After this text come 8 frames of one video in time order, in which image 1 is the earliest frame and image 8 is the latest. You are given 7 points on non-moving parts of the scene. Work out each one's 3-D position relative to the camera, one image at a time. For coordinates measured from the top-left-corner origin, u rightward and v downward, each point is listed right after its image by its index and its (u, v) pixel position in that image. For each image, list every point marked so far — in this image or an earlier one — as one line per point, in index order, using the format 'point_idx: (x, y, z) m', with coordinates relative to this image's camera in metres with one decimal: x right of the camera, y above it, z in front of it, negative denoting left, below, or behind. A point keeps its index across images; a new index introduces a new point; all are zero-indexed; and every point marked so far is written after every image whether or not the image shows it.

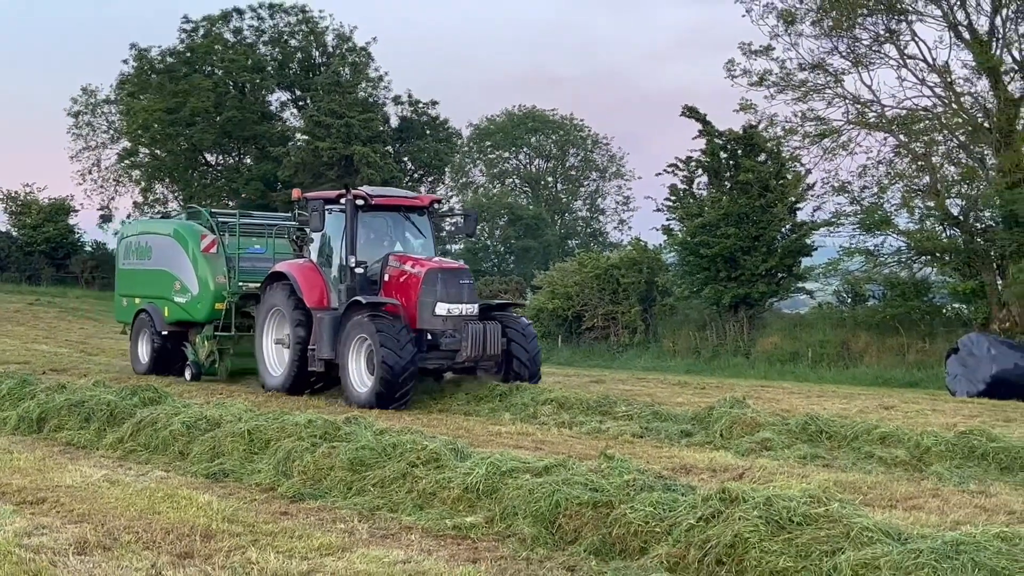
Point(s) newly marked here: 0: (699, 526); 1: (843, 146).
0: (+0.7, -1.0, +5.3) m
1: (+3.9, +1.4, +15.6) m
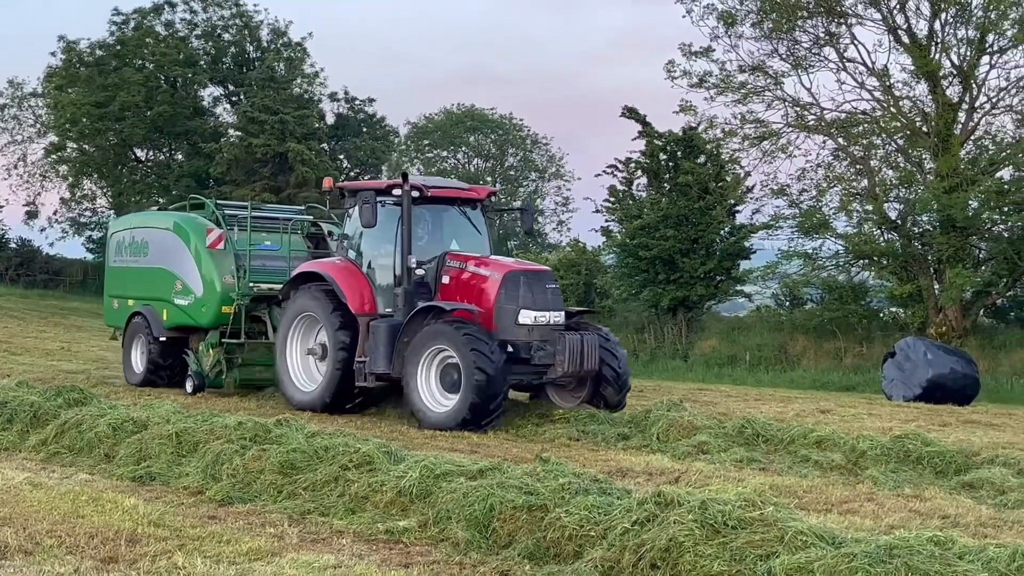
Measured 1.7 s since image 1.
0: (+0.5, -1.0, +5.3) m
1: (+3.2, +1.3, +15.6) m
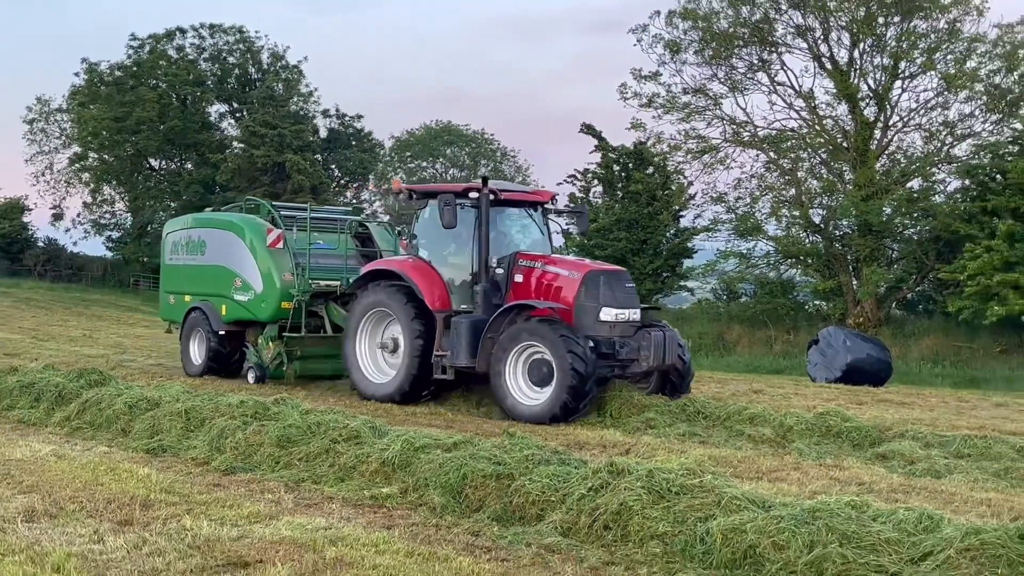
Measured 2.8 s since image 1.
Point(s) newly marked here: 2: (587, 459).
0: (+0.3, -1.0, +6.2) m
1: (+2.7, +1.5, +16.6) m
2: (+0.4, -0.9, +7.1) m
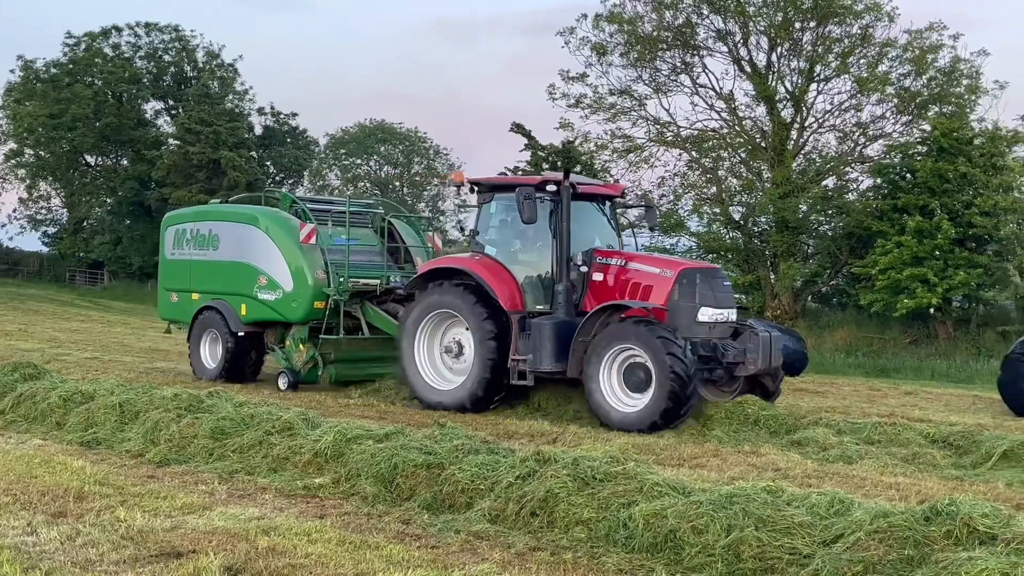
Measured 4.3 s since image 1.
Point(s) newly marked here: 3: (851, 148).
0: (0.0, -1.0, +6.4) m
1: (+1.7, +1.7, +16.9) m
2: (0.0, -0.9, +7.3) m
3: (+4.3, +1.8, +17.0) m
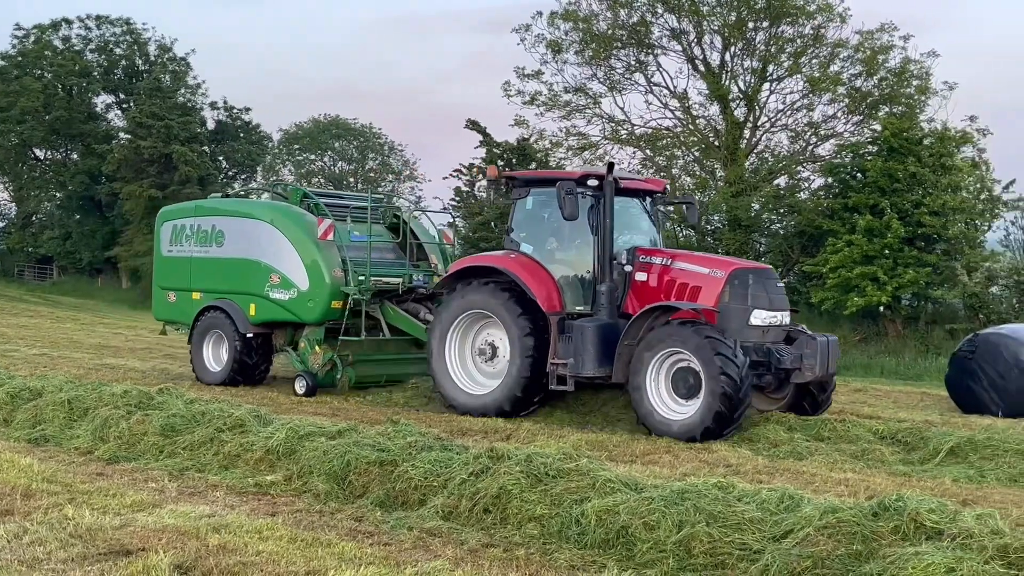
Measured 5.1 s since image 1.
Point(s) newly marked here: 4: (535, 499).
0: (-0.2, -0.9, +6.4) m
1: (+1.1, +1.7, +17.0) m
2: (-0.2, -0.9, +7.3) m
3: (+3.7, +1.8, +17.1) m
4: (+0.1, -1.0, +6.0) m
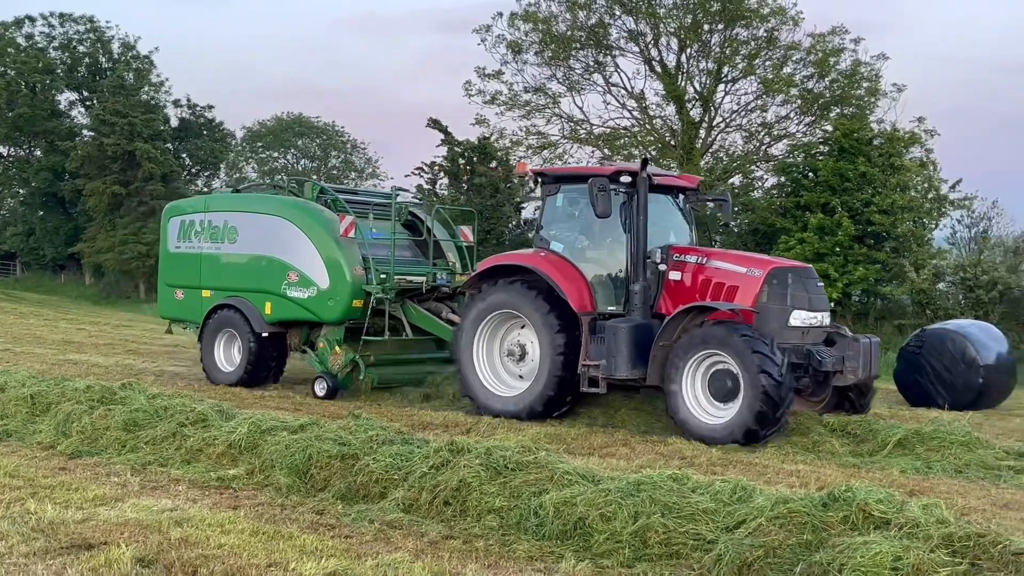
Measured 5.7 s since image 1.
0: (-0.4, -0.9, +6.6) m
1: (+0.6, +1.7, +17.2) m
2: (-0.5, -0.9, +7.4) m
3: (+3.2, +1.9, +17.3) m
4: (-0.1, -1.0, +6.2) m
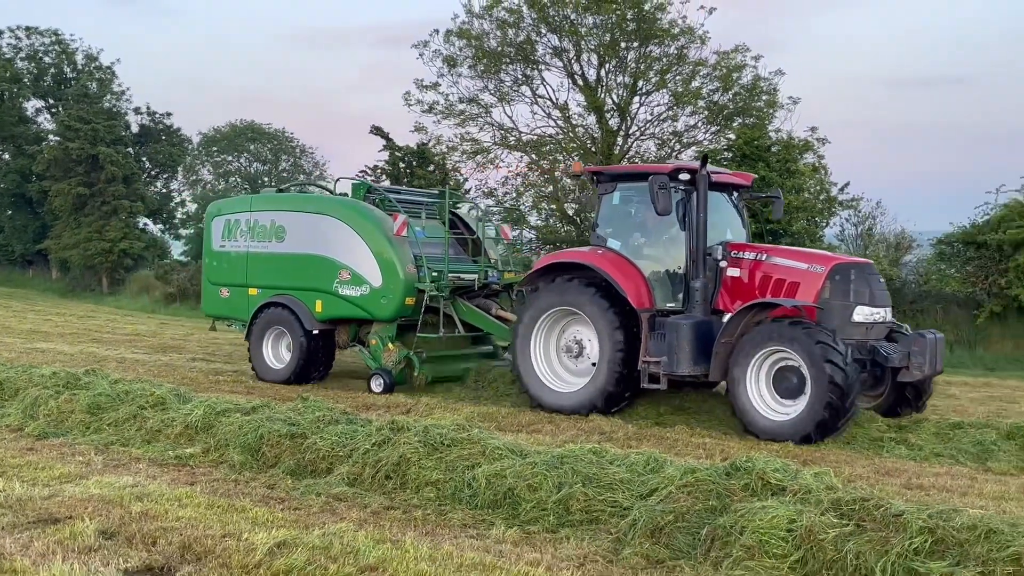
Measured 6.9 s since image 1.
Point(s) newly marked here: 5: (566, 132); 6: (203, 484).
0: (-0.8, -0.9, +7.3) m
1: (-0.3, +1.8, +17.9) m
2: (-0.9, -0.8, +8.1) m
3: (+2.3, +1.9, +18.2) m
4: (-0.4, -0.9, +6.9) m
5: (+0.8, +2.3, +18.6) m
6: (-1.6, -1.0, +7.0) m
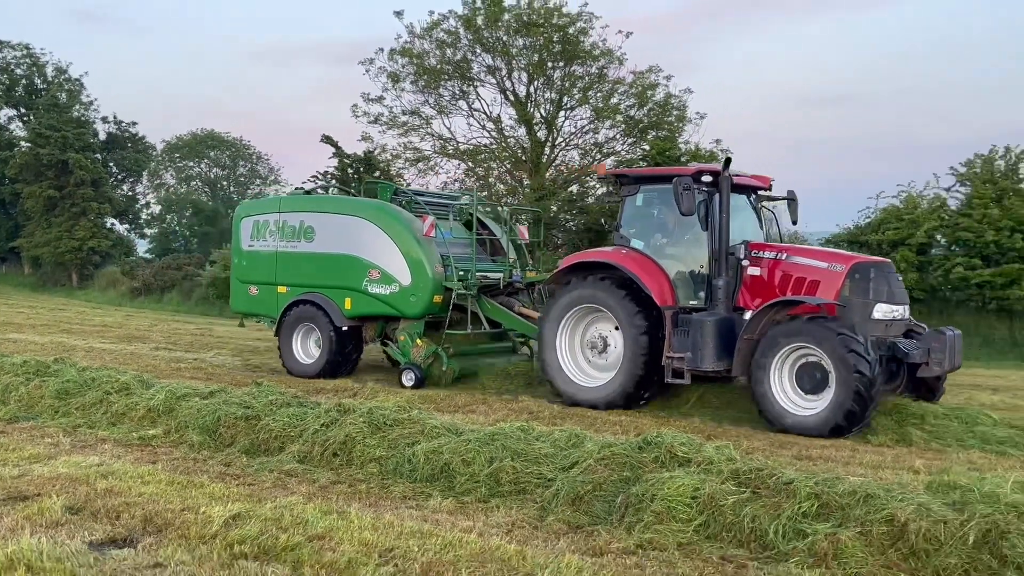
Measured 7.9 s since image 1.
0: (-1.2, -0.8, +8.1) m
1: (-1.3, +1.8, +18.8) m
2: (-1.3, -0.8, +9.0) m
3: (+1.3, +1.9, +19.2) m
4: (-0.8, -0.9, +7.8) m
5: (-0.2, +2.3, +19.6) m
6: (-2.0, -1.0, +7.8) m
